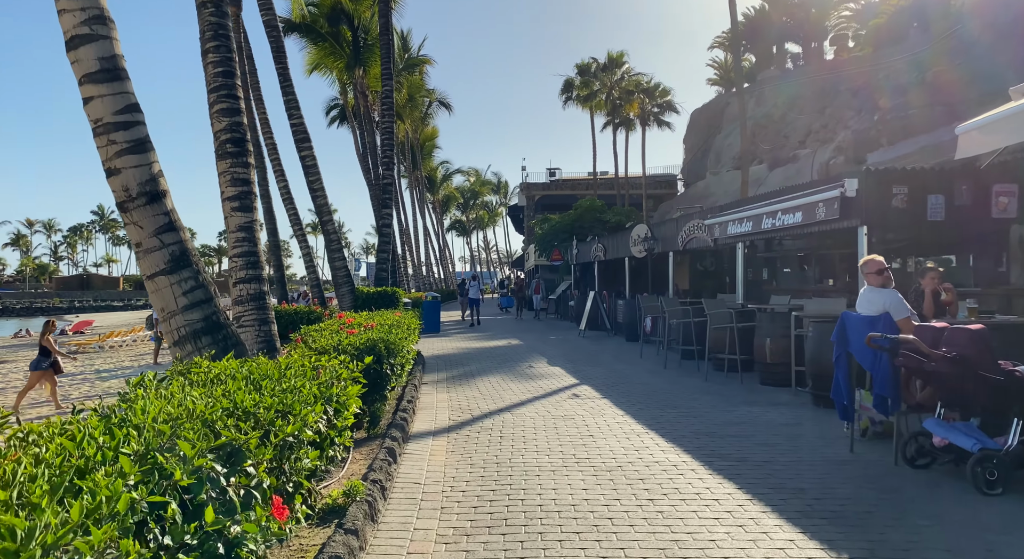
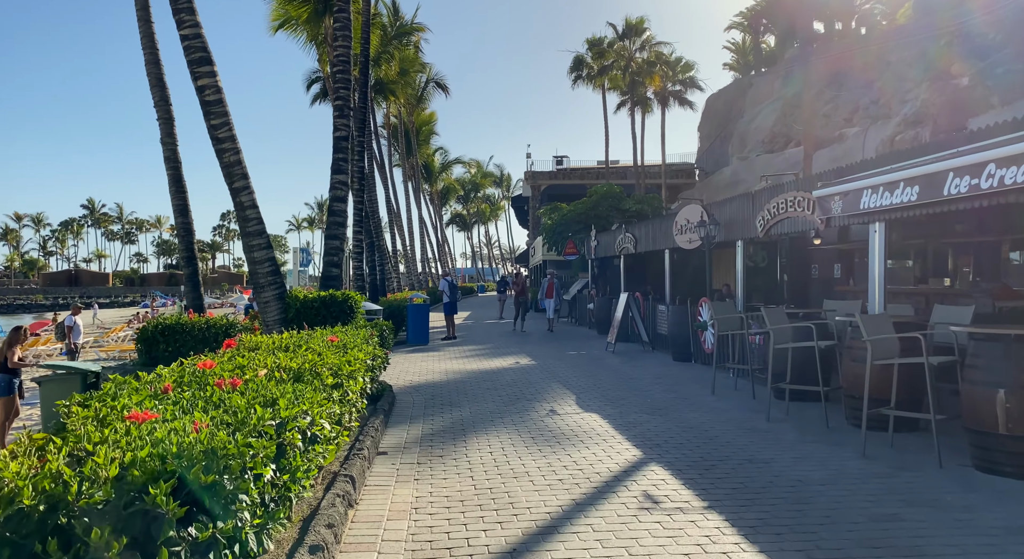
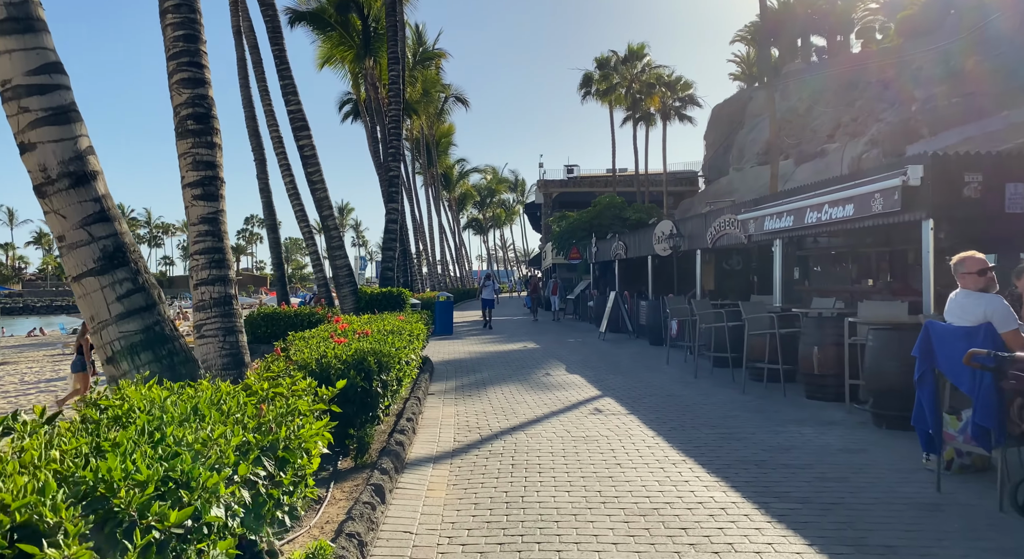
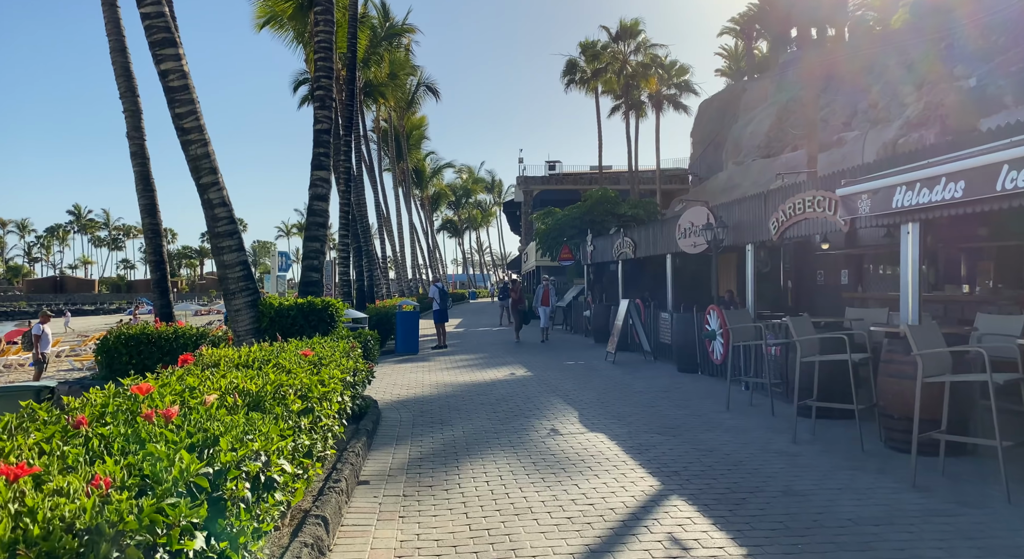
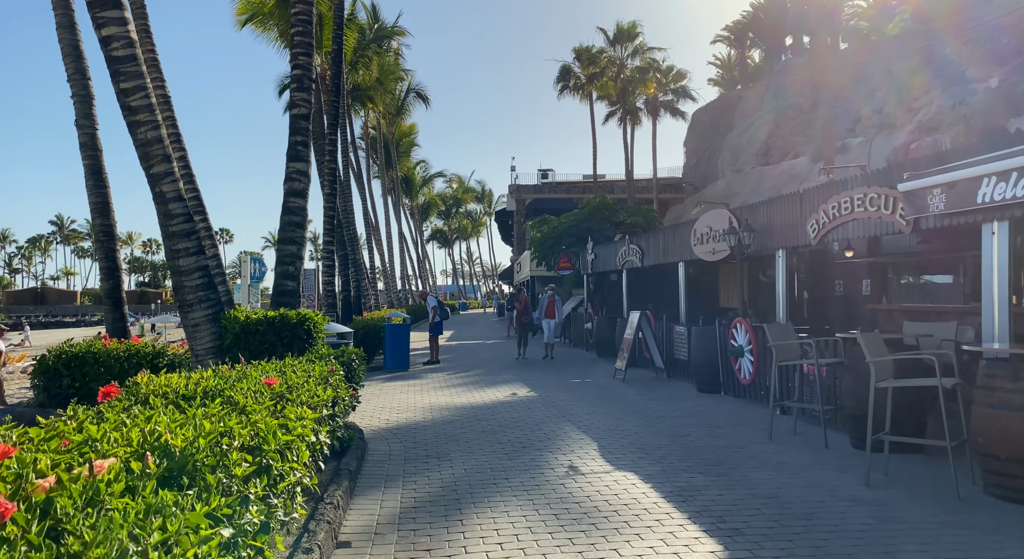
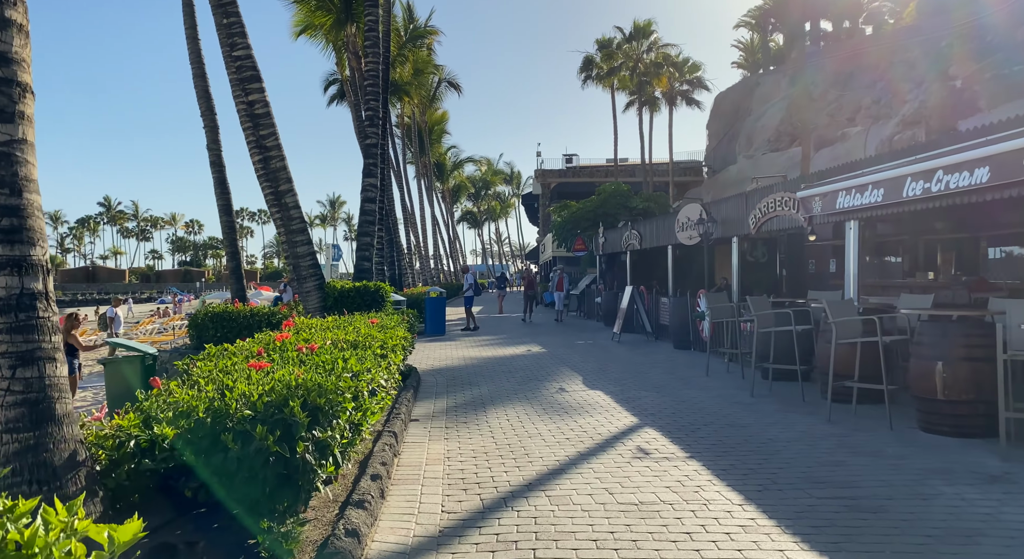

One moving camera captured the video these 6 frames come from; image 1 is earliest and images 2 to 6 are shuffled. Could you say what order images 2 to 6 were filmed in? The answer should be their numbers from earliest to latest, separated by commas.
3, 6, 2, 4, 5
